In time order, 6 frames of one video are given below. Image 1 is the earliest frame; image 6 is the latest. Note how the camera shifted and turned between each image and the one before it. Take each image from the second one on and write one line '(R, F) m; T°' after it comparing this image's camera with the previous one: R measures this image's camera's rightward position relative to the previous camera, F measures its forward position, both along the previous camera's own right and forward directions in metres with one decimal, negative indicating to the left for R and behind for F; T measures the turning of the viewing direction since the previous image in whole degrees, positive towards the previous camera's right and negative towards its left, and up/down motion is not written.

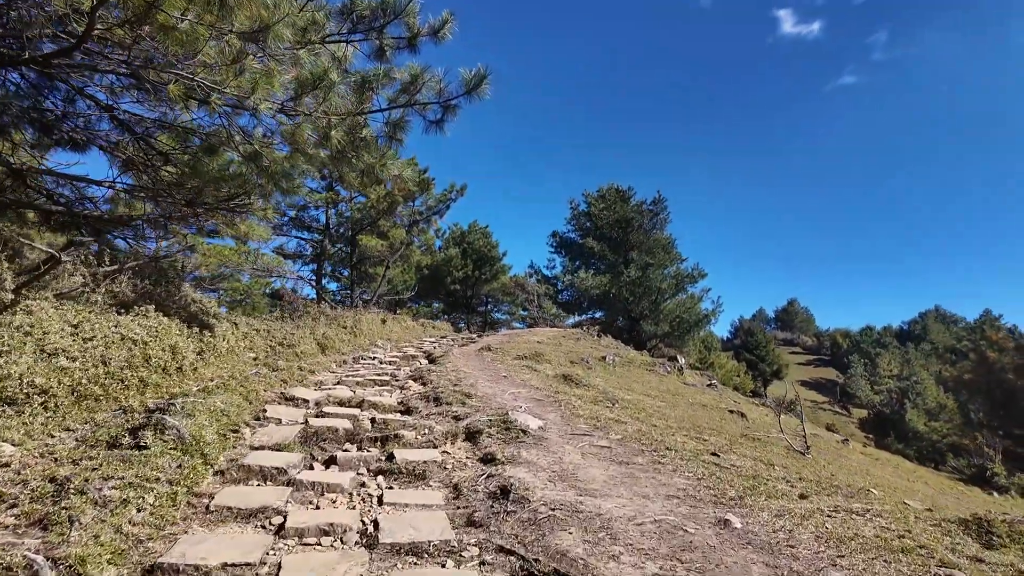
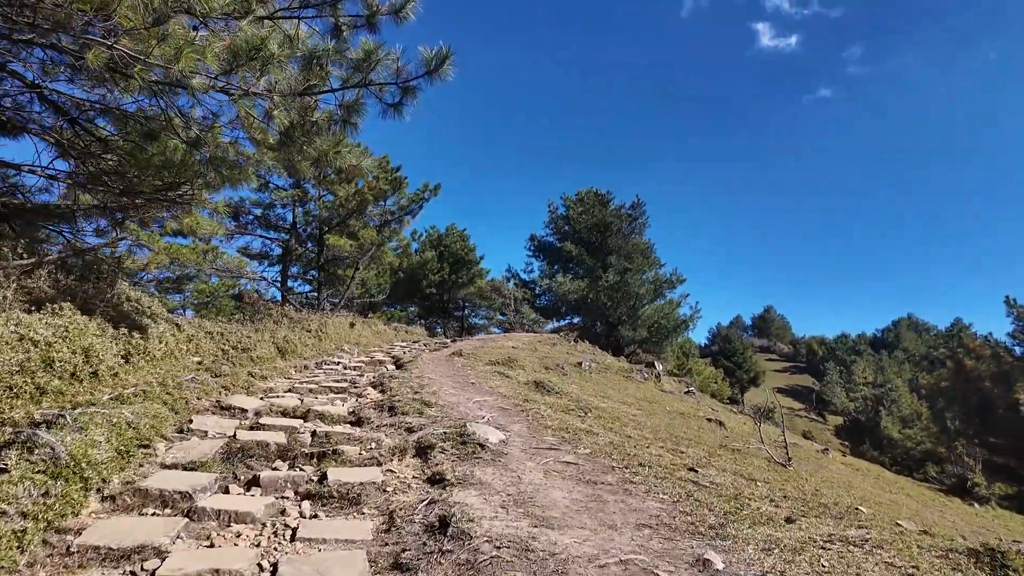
(+0.2, +0.4) m; +2°
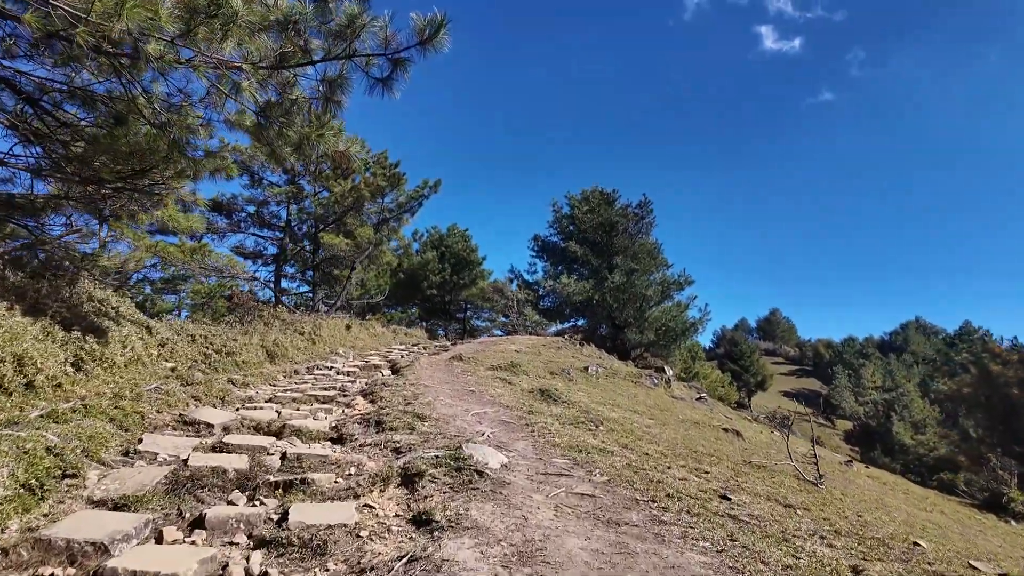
(0.0, +0.6) m; 0°
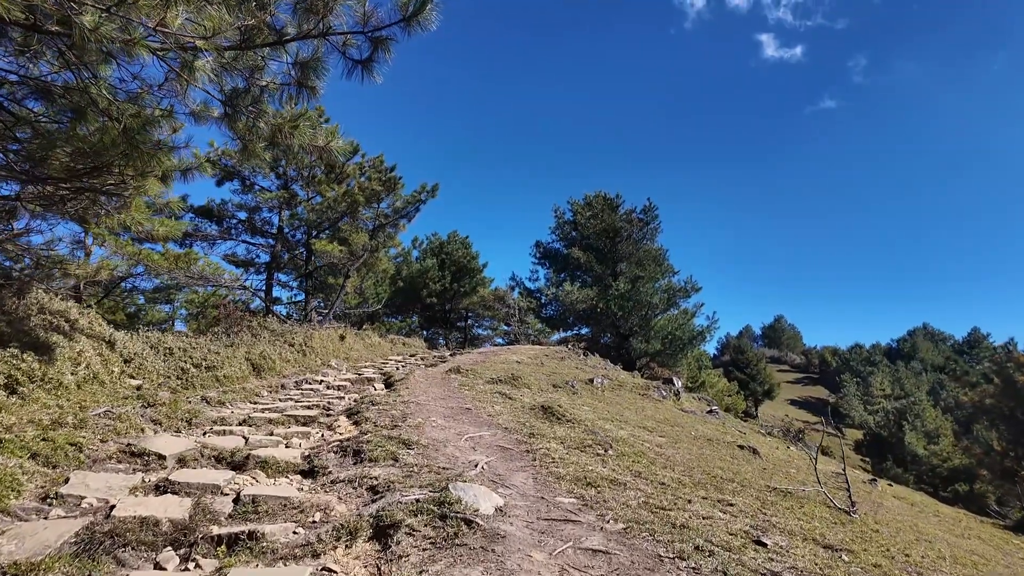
(0.0, +0.5) m; 0°
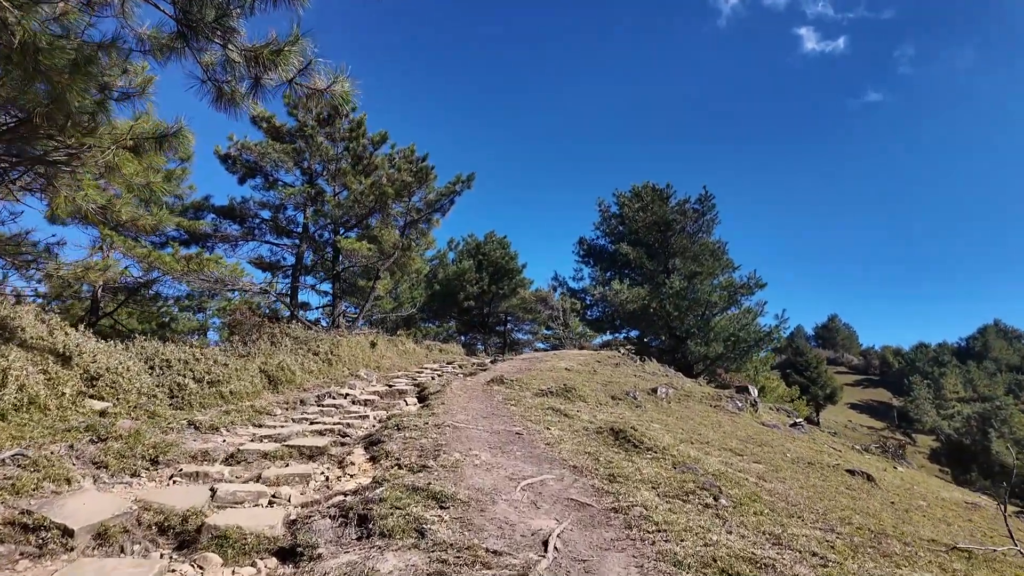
(-0.3, +1.4) m; -4°
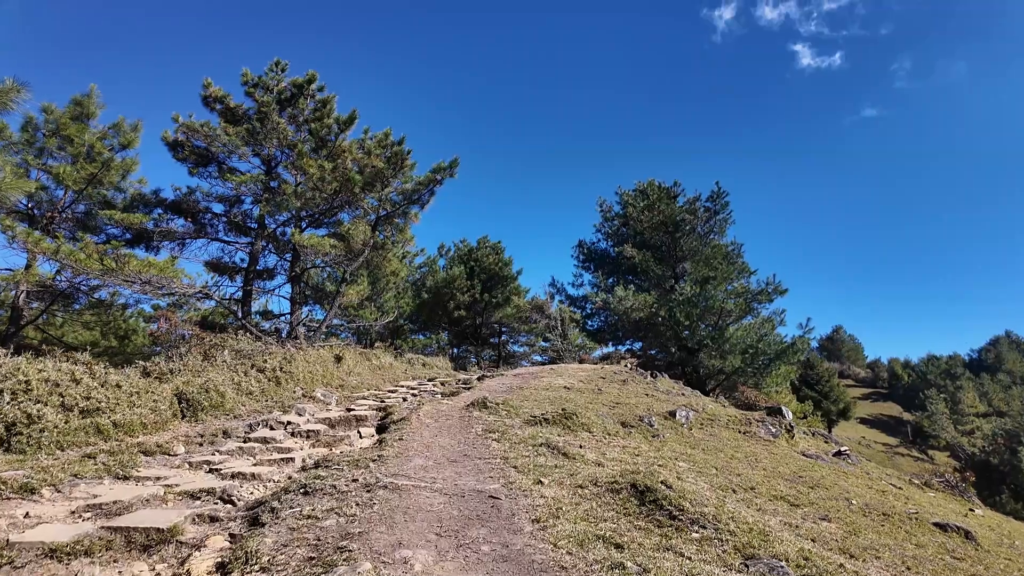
(+0.2, +1.6) m; 0°
